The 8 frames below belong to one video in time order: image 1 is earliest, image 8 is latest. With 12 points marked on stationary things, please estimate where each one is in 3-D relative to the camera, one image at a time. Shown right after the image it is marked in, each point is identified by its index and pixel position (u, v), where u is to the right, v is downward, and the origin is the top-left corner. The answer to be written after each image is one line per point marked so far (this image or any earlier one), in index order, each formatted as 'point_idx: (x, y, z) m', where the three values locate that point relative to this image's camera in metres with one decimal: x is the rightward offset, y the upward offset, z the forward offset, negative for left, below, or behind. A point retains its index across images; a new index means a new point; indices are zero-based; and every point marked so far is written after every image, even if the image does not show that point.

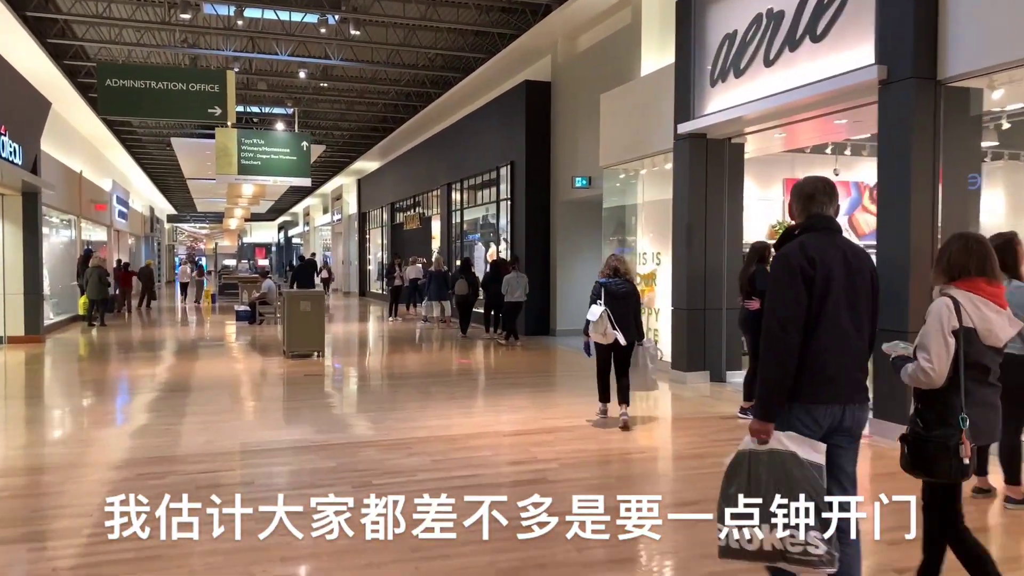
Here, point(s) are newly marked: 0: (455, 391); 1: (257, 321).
0: (-0.7, -1.1, +8.8) m
1: (-5.1, -0.7, +16.2) m
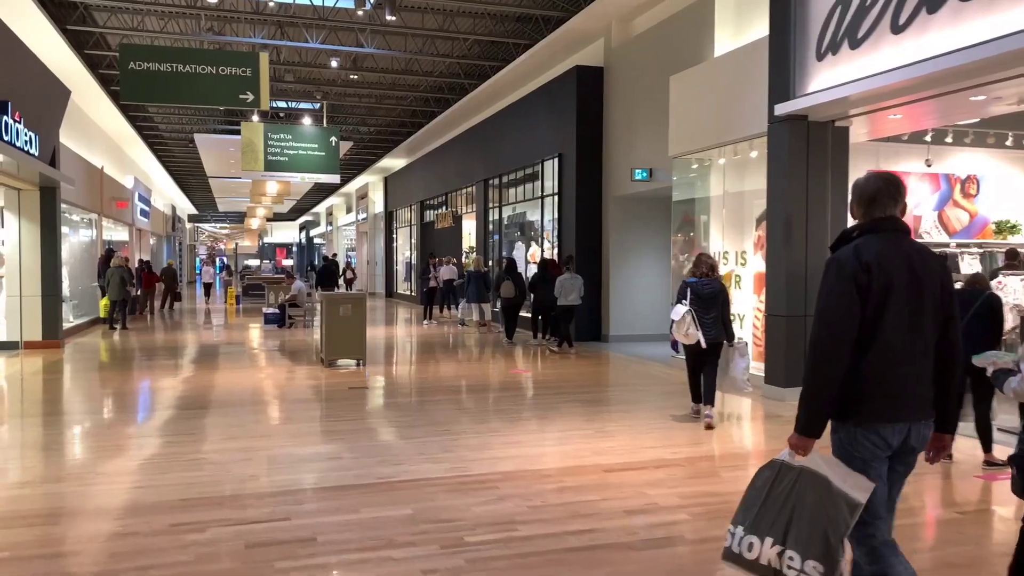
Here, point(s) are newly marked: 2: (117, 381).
0: (0.0, -1.1, +7.9) m
1: (-4.3, -0.7, +15.3) m
2: (-4.6, -1.0, +9.4) m
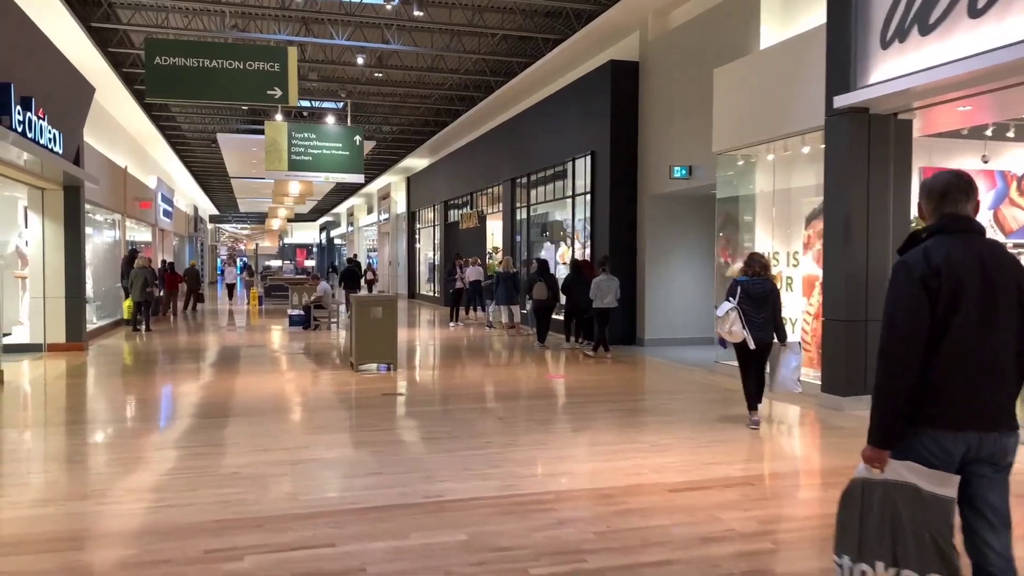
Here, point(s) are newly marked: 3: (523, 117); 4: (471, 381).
0: (+0.3, -1.1, +7.5) m
1: (-3.7, -0.7, +15.1) m
2: (-4.2, -1.0, +9.1) m
3: (+0.2, +3.3, +15.4) m
4: (-0.5, -1.0, +9.0) m
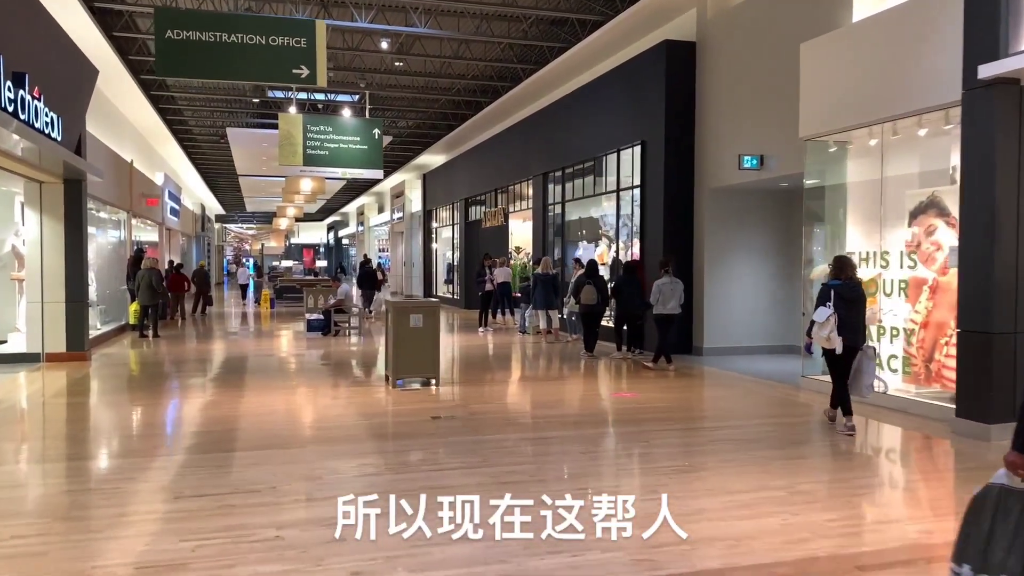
0: (+0.9, -1.2, +6.5) m
1: (-3.1, -0.8, +14.1) m
2: (-3.6, -1.0, +8.1) m
3: (+0.8, +3.2, +14.3) m
4: (+0.1, -1.1, +8.0) m
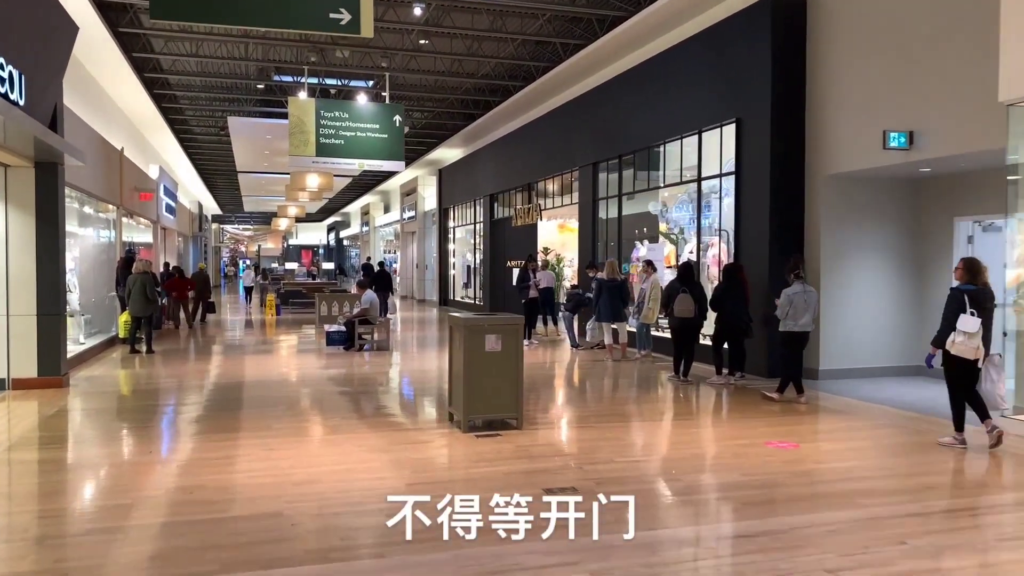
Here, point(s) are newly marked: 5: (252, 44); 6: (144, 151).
0: (+1.7, -1.2, +4.6) m
1: (-2.4, -0.9, +12.2) m
2: (-2.9, -1.1, +6.2) m
3: (+1.6, +3.1, +12.5) m
4: (+0.9, -1.1, +6.1) m
5: (-4.9, +4.6, +15.3) m
6: (-8.7, +3.2, +19.1) m
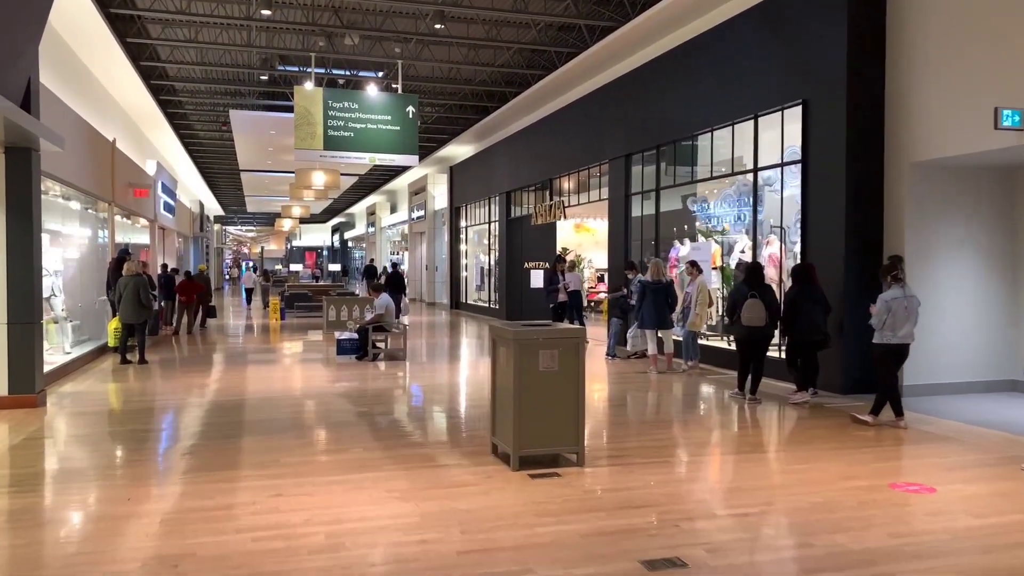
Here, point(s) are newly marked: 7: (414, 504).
0: (+2.0, -1.3, +3.6) m
1: (-2.0, -0.9, +11.1) m
2: (-2.5, -1.2, +5.2) m
3: (+1.9, +3.1, +11.4) m
4: (+1.2, -1.2, +5.1) m
5: (-4.5, +4.6, +14.3) m
6: (-8.3, +3.2, +18.1) m
7: (-0.5, -1.2, +4.2) m
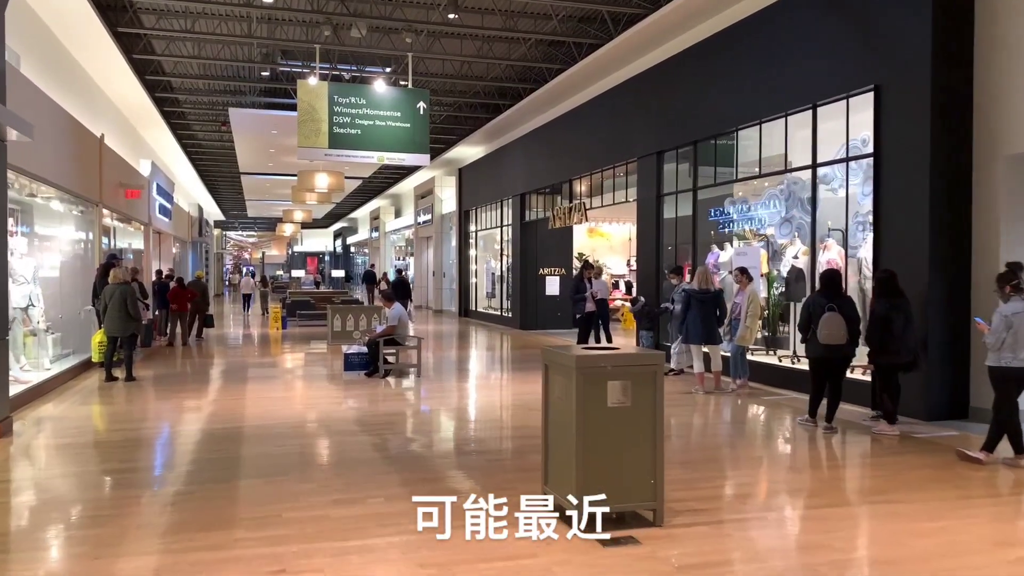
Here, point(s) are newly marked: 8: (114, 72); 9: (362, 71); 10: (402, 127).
0: (+2.3, -1.3, +2.6) m
1: (-1.7, -1.0, +10.2) m
2: (-2.2, -1.2, +4.2) m
3: (+2.2, +3.0, +10.5) m
4: (+1.5, -1.2, +4.1) m
5: (-4.2, +4.4, +13.4) m
6: (-8.0, +3.0, +17.2) m
7: (-0.2, -1.2, +3.2) m
8: (-6.5, +3.5, +13.2) m
9: (-2.9, +4.2, +15.6) m
10: (-1.8, +2.7, +13.2) m
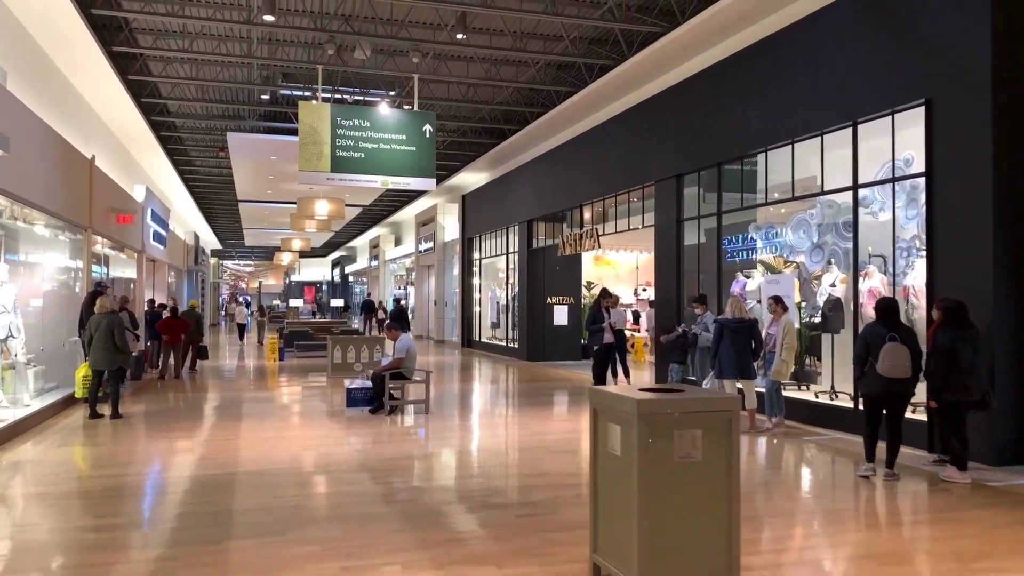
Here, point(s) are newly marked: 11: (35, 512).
0: (+2.5, -1.4, +2.0) m
1: (-1.6, -1.4, +9.5) m
2: (-2.0, -1.4, +3.6) m
3: (+2.4, +2.6, +10.0) m
4: (+1.7, -1.4, +3.4) m
5: (-4.1, +4.0, +12.9) m
6: (-7.8, +2.4, +16.7) m
7: (0.0, -1.3, +2.6) m
8: (-6.3, +3.1, +12.7) m
9: (-2.8, +3.6, +15.1) m
10: (-1.6, +2.2, +12.7) m
11: (-3.0, -1.4, +5.1) m
